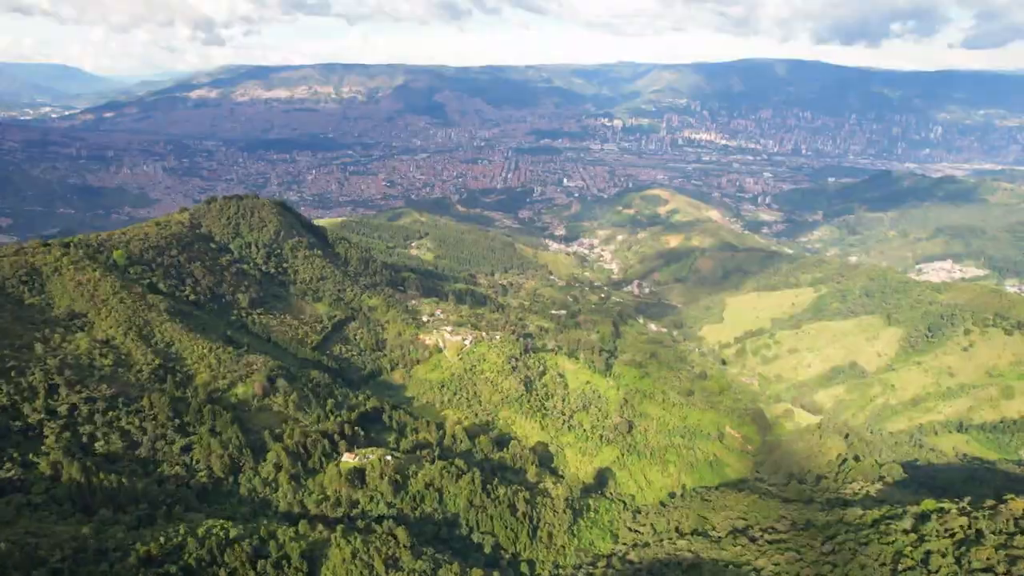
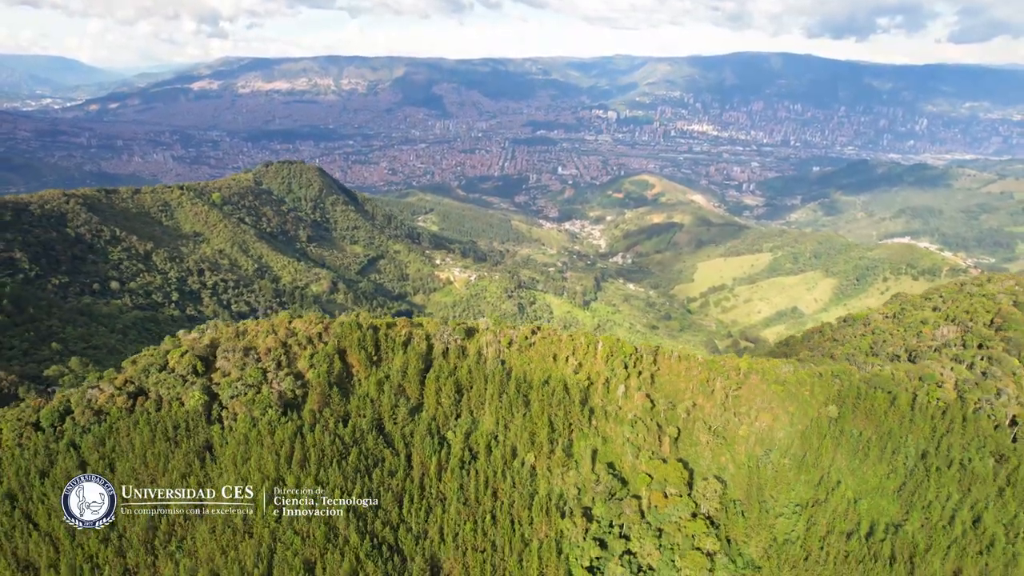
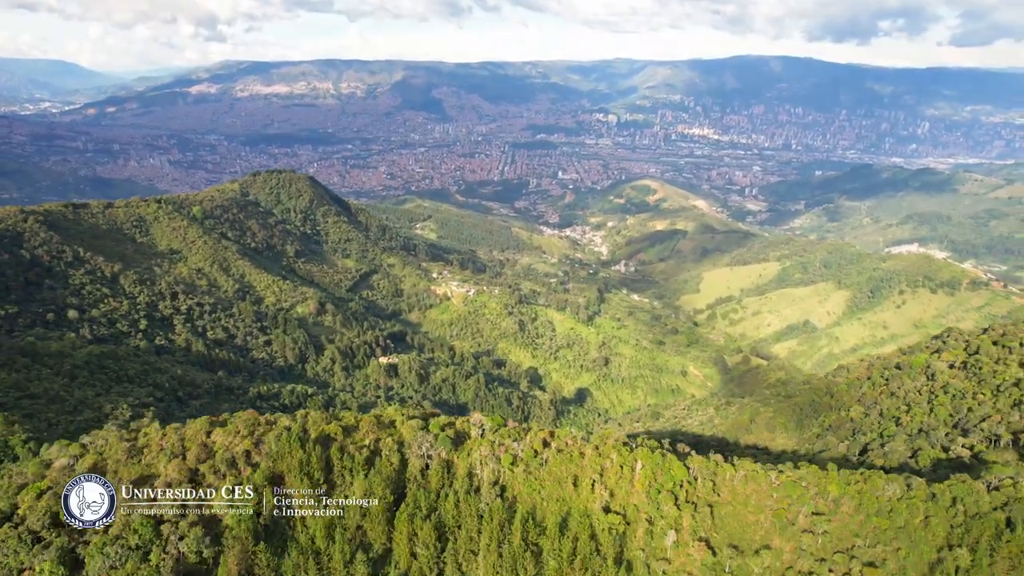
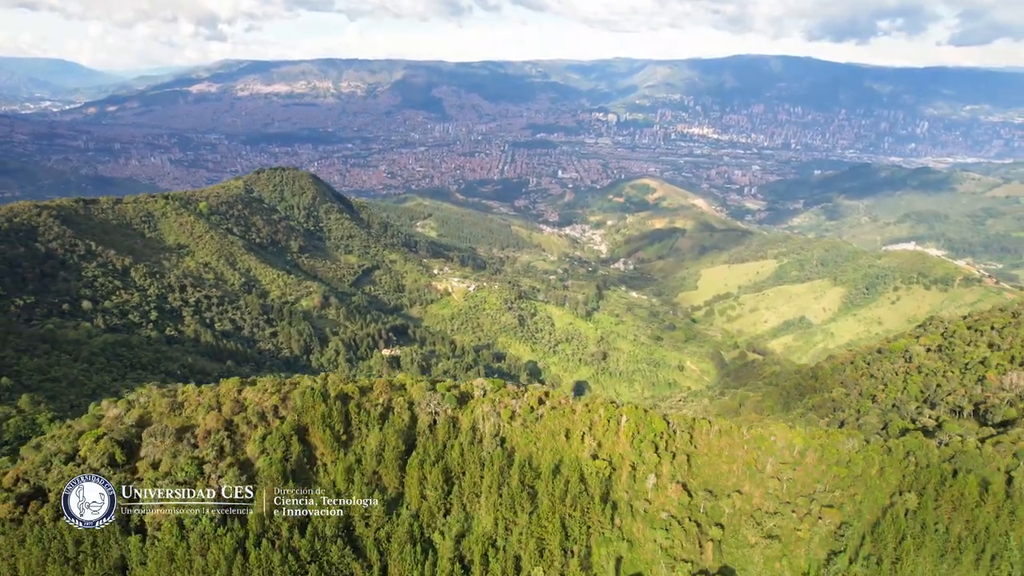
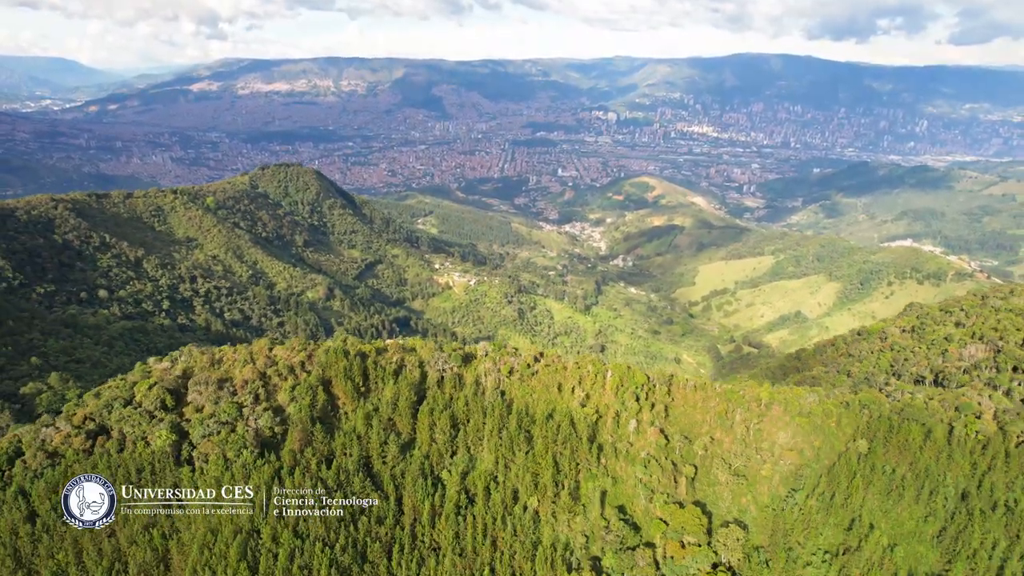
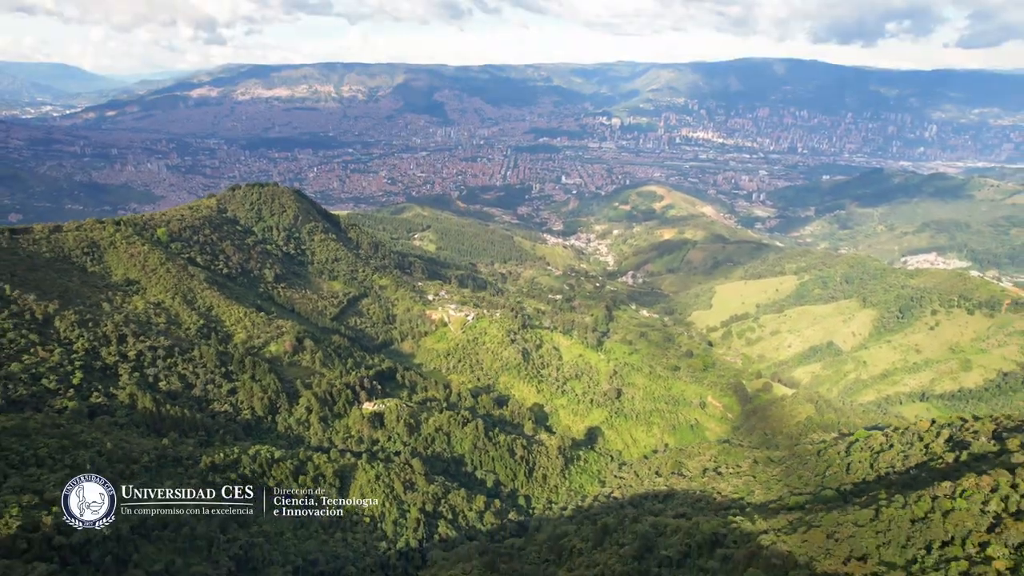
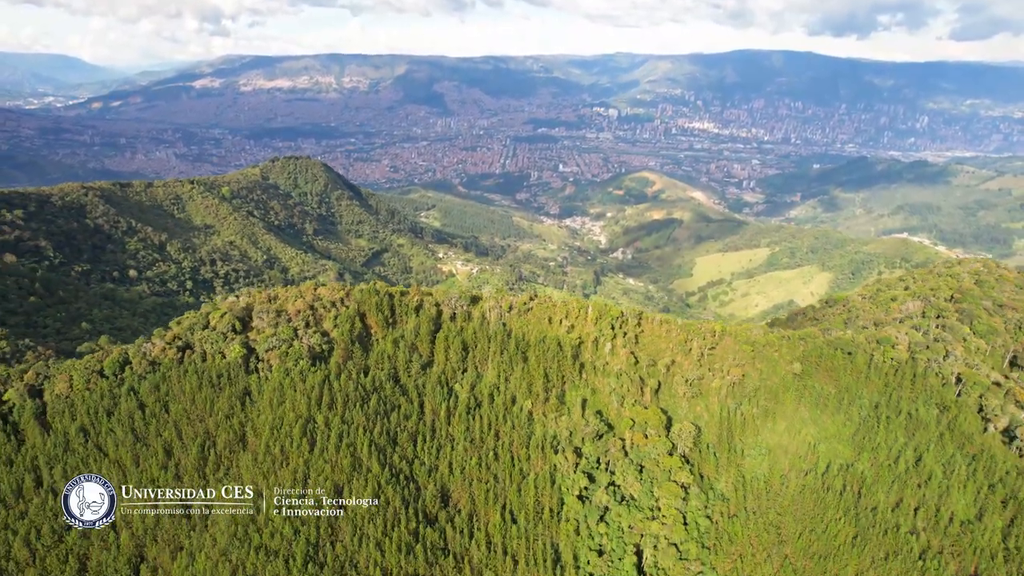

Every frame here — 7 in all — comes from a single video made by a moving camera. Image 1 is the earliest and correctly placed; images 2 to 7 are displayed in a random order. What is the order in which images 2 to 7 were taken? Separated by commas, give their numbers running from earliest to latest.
6, 3, 4, 5, 2, 7
